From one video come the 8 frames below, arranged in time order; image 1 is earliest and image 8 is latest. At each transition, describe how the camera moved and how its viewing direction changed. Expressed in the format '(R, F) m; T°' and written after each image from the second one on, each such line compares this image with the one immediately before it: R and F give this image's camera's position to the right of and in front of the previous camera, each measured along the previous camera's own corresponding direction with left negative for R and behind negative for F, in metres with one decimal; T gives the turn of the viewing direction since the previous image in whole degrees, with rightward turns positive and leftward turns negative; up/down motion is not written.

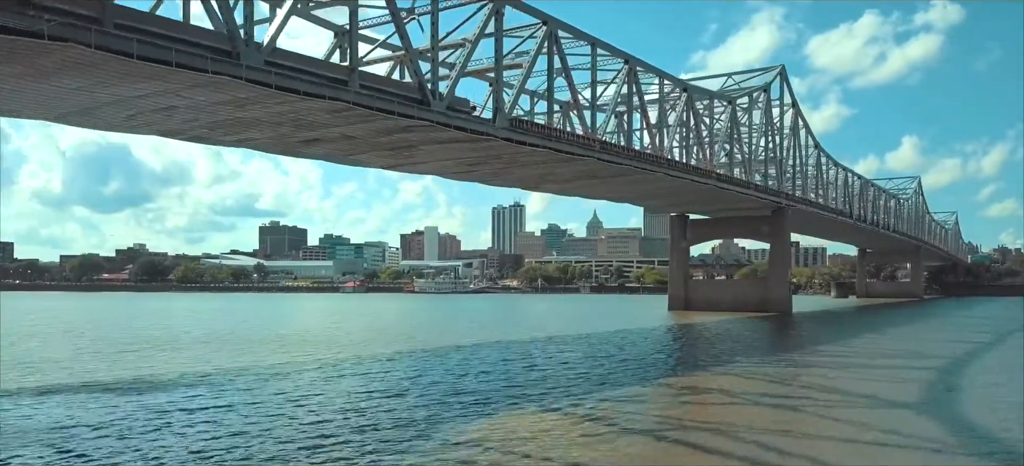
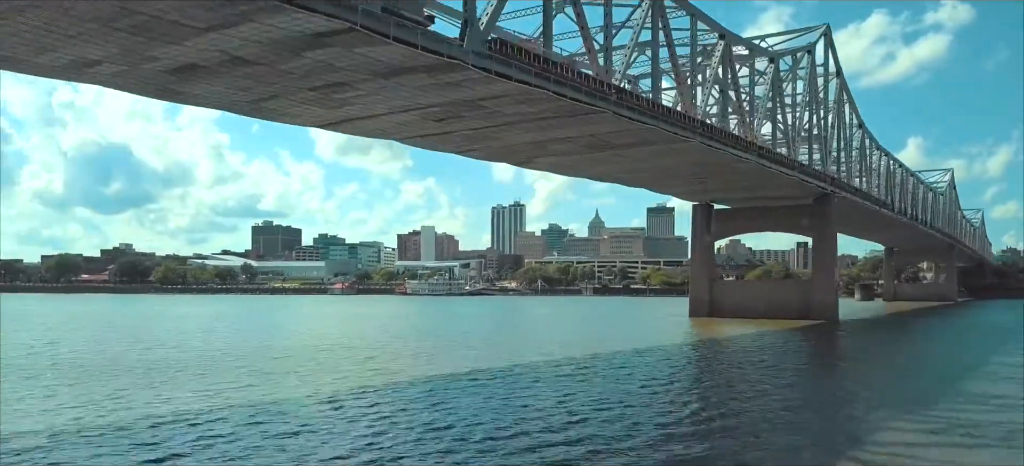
(+0.4, +8.0) m; 0°
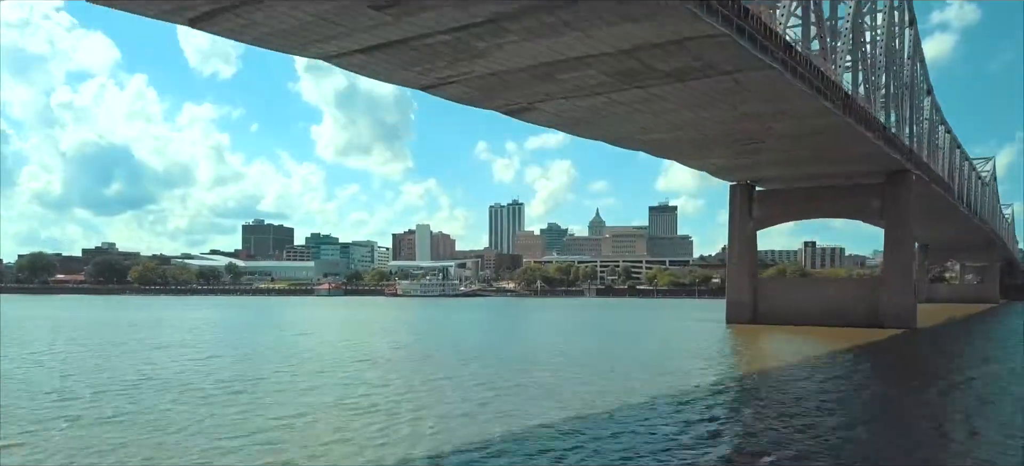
(+0.1, +8.3) m; 0°
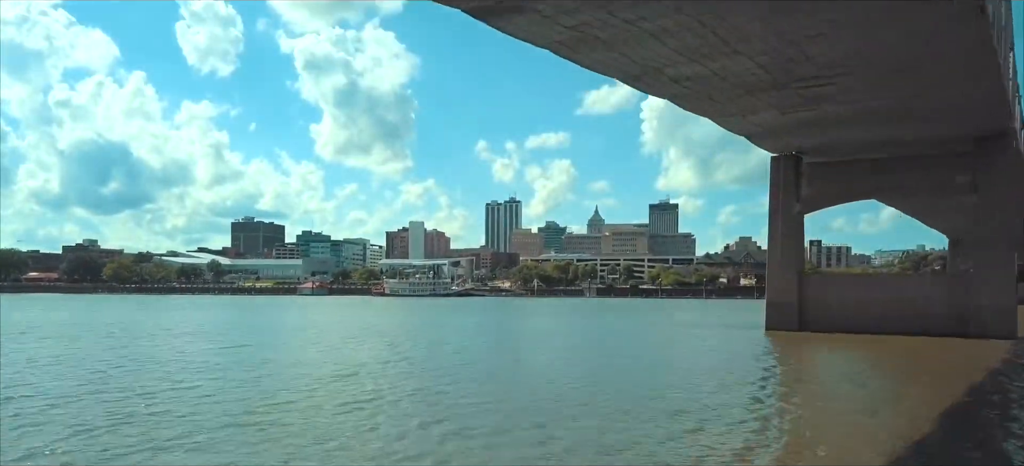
(+0.5, +7.5) m; 0°
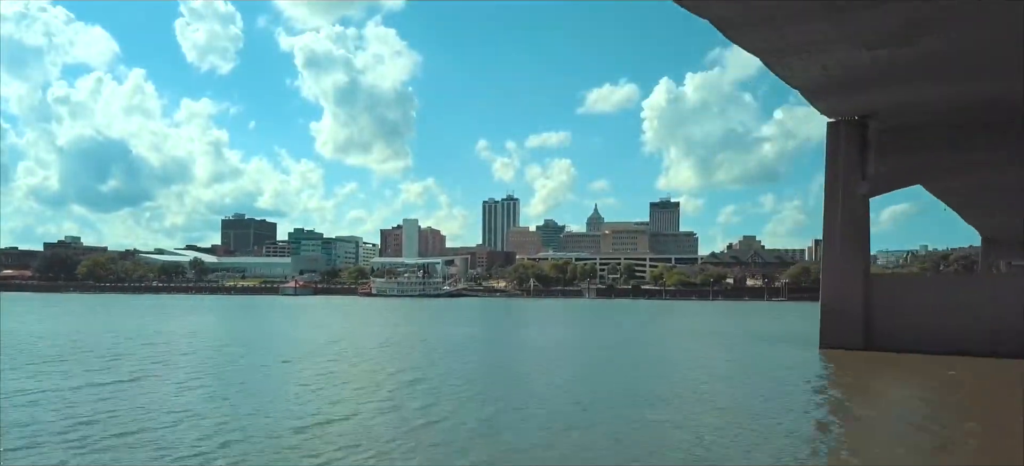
(+0.7, +6.8) m; 0°
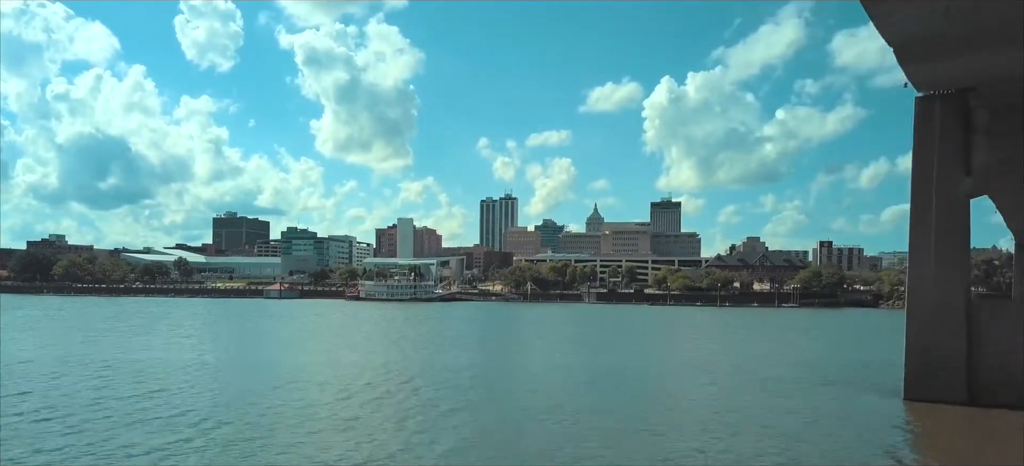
(+0.5, +5.7) m; 0°
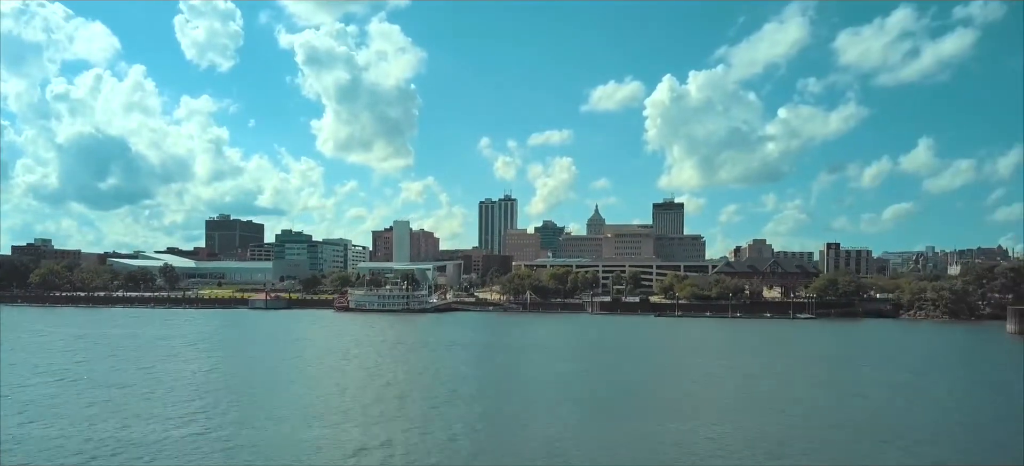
(+0.3, +5.7) m; 0°
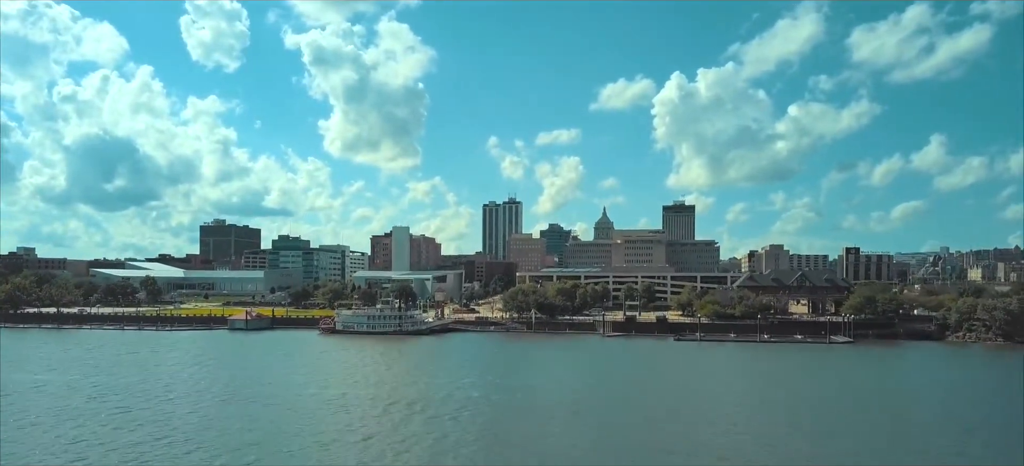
(+0.5, +9.4) m; -1°
